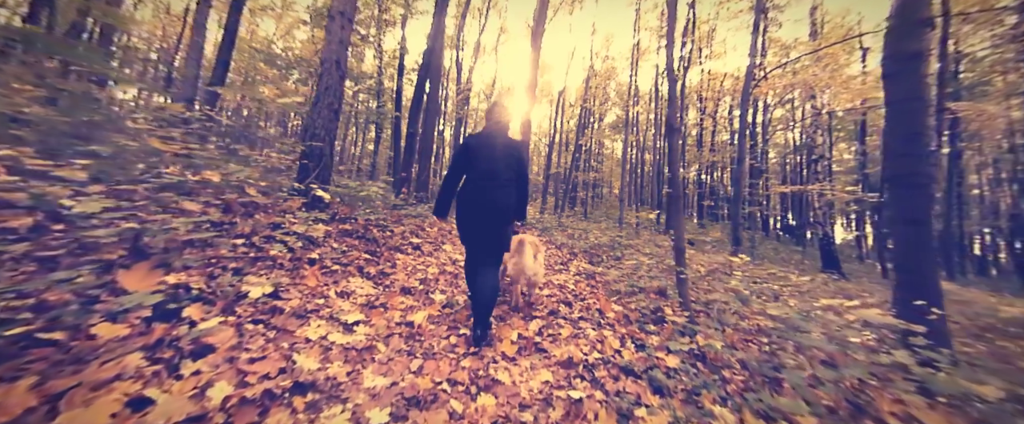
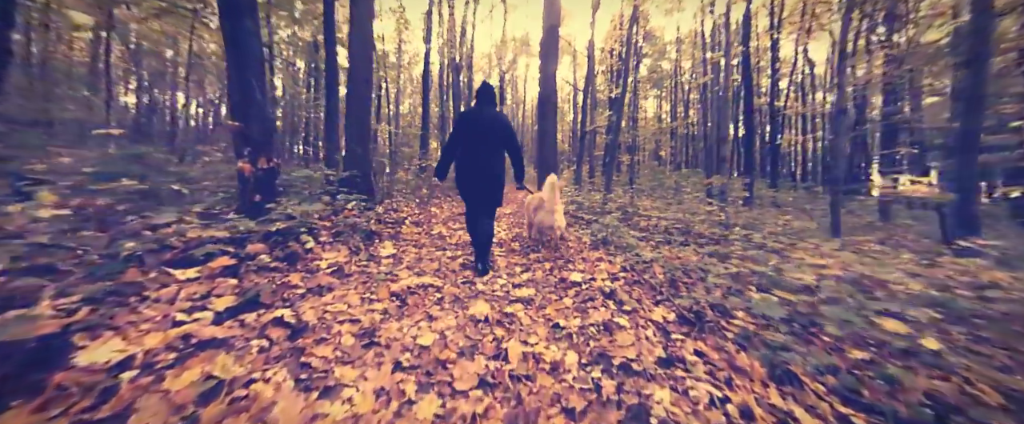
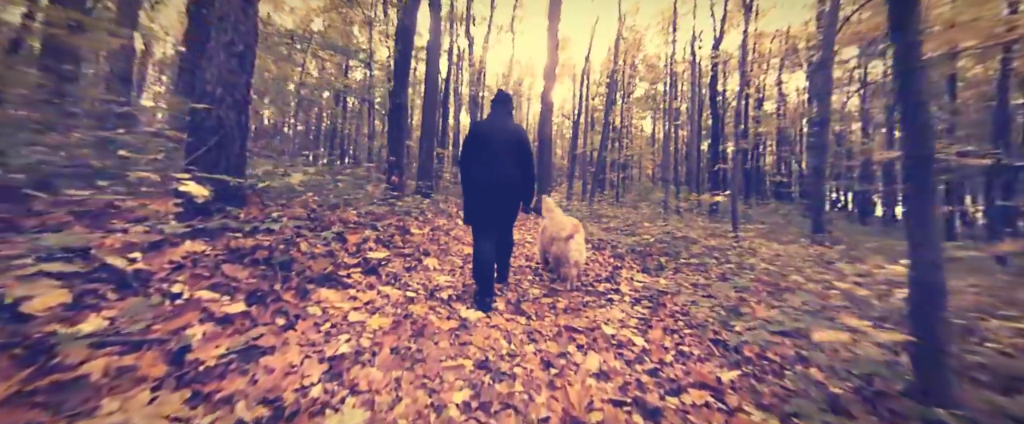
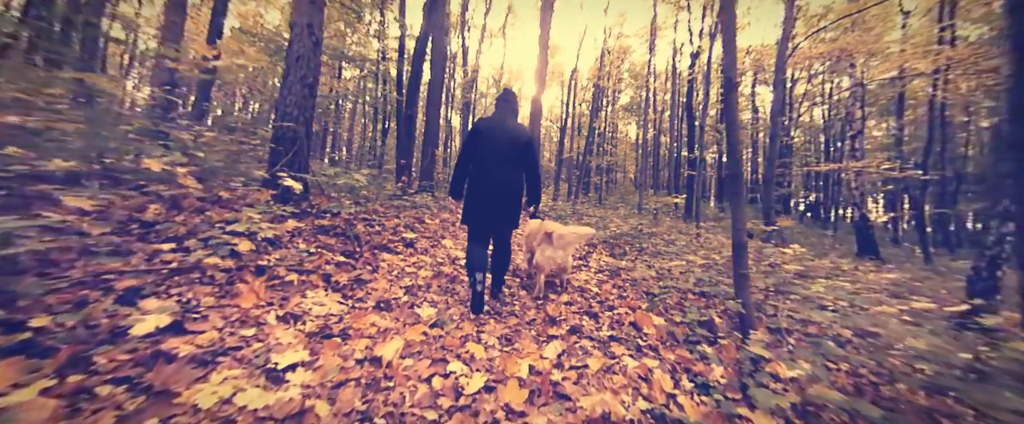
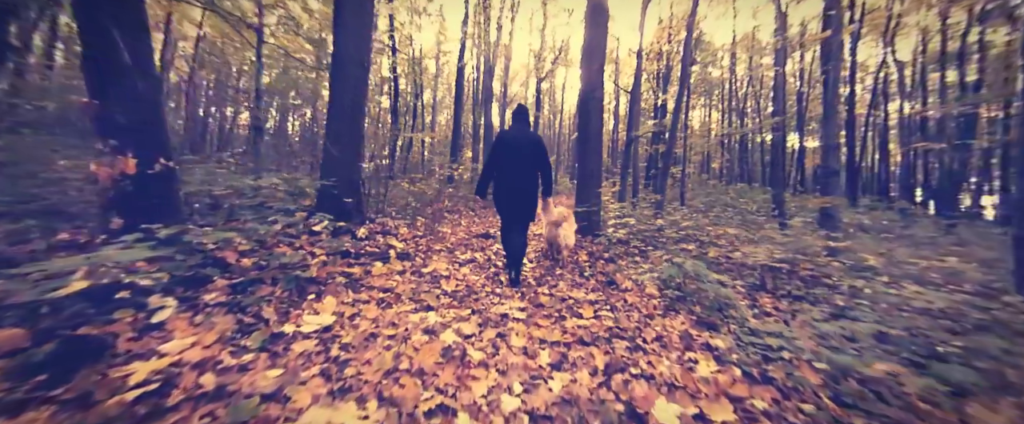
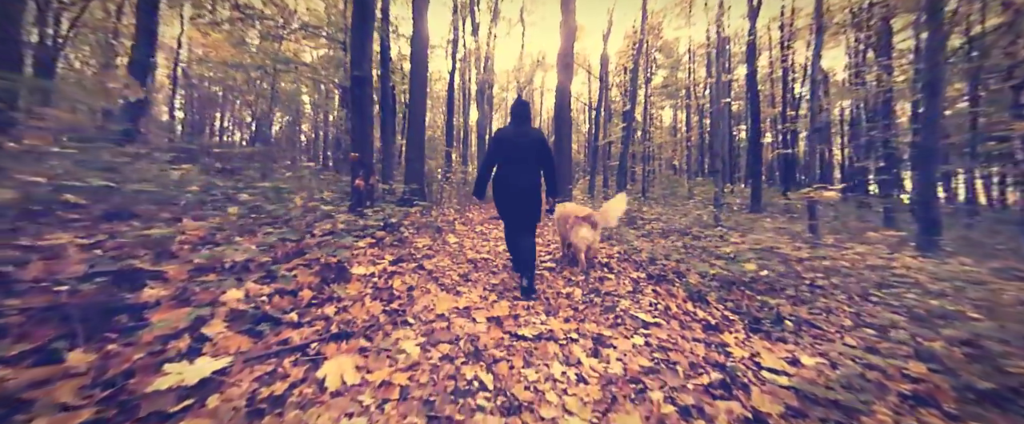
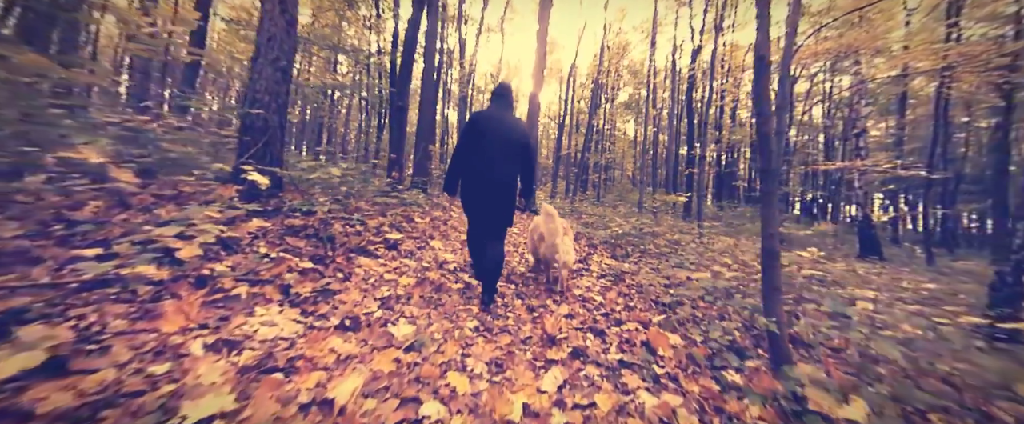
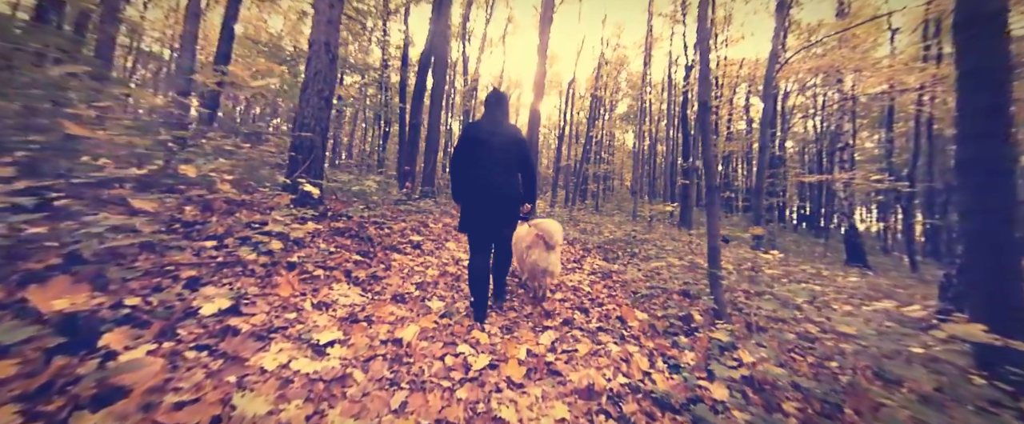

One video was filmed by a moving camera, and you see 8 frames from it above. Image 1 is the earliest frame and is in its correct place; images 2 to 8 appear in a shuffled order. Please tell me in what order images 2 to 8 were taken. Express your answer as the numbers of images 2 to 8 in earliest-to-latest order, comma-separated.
8, 4, 7, 3, 6, 2, 5
